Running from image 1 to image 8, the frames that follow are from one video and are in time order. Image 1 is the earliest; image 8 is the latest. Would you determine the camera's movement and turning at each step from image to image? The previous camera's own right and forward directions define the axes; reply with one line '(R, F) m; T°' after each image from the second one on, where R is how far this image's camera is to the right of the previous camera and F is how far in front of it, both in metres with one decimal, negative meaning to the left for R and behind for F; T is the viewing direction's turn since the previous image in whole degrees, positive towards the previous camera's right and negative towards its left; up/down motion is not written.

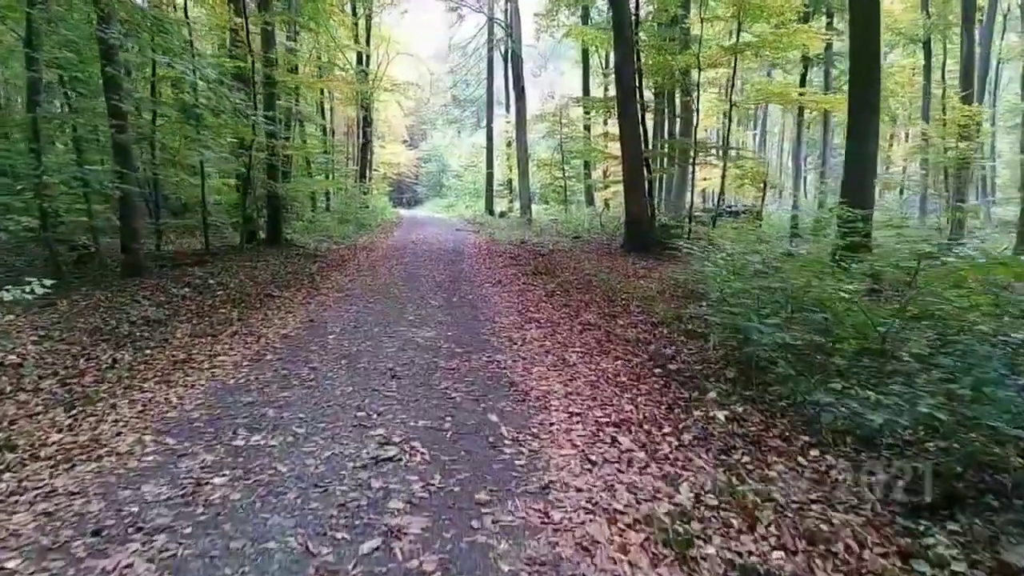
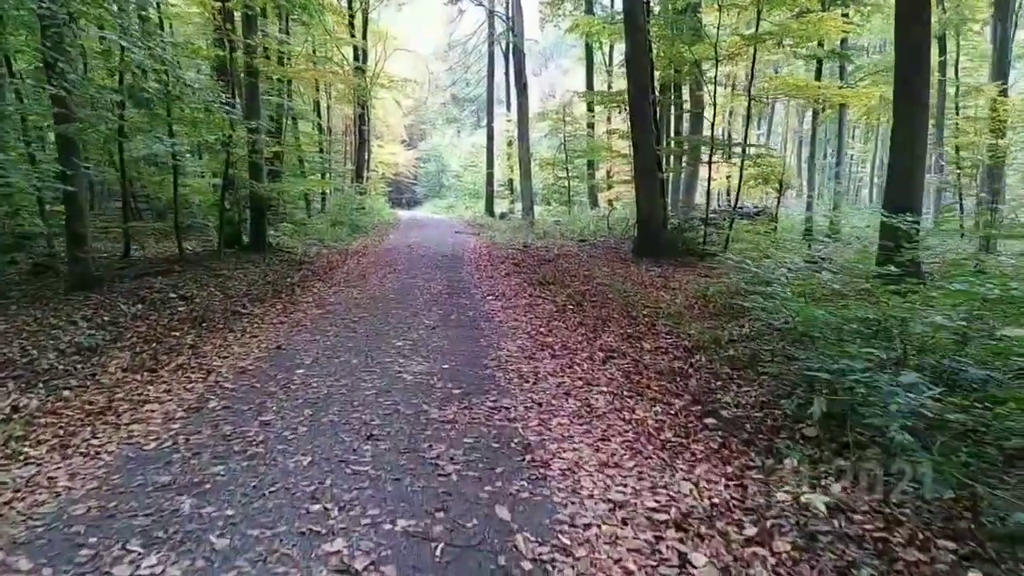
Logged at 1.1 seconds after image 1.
(-0.1, +1.3) m; 0°
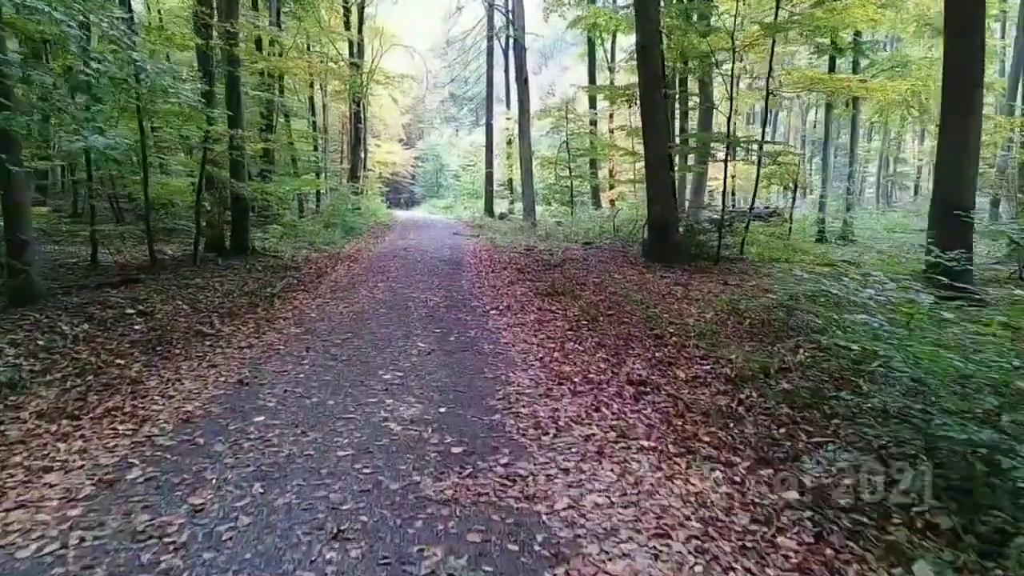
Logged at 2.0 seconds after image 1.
(-0.1, +1.1) m; 0°
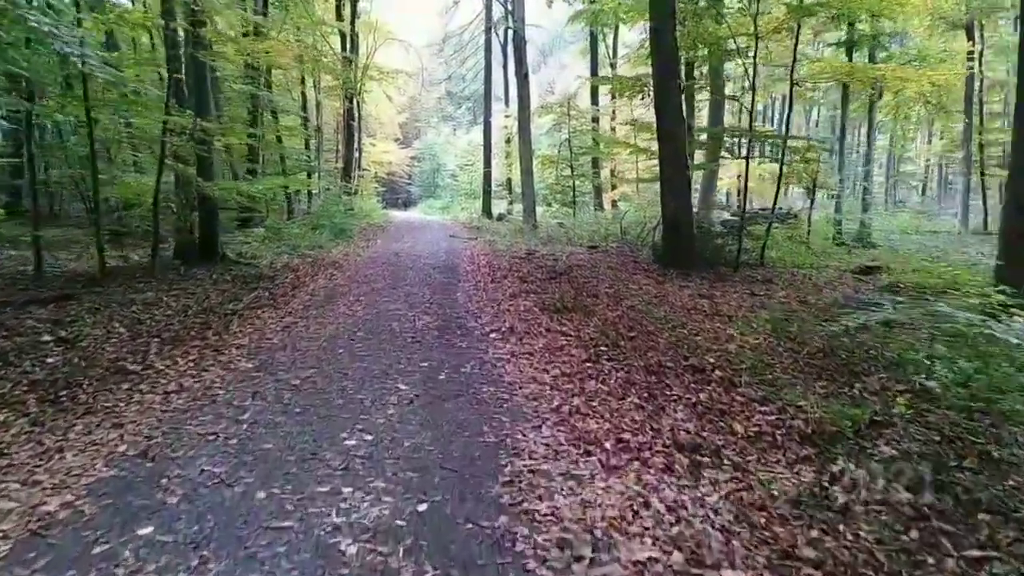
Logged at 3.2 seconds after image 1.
(-0.1, +1.5) m; 0°
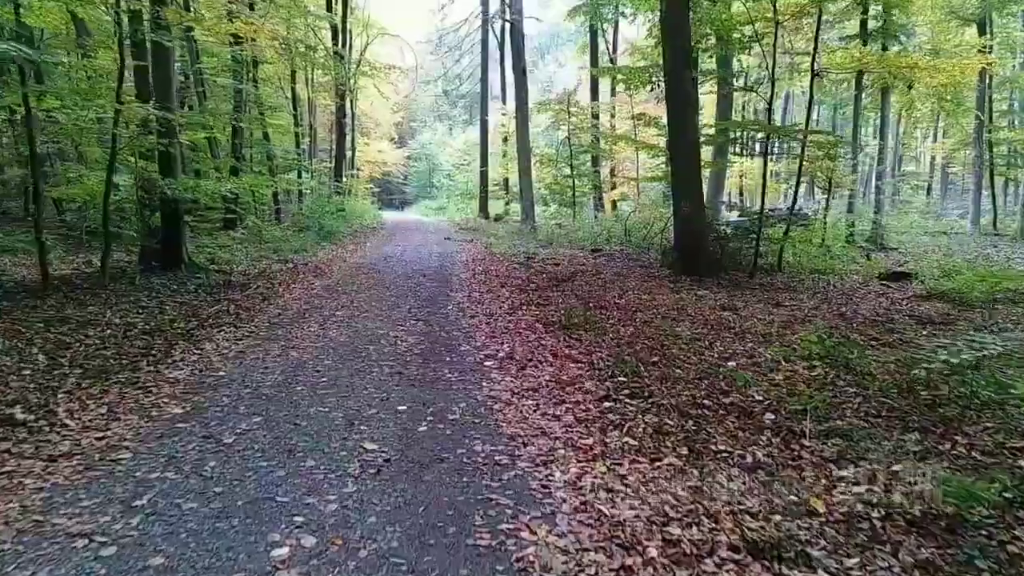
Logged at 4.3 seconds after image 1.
(0.0, +1.2) m; 0°
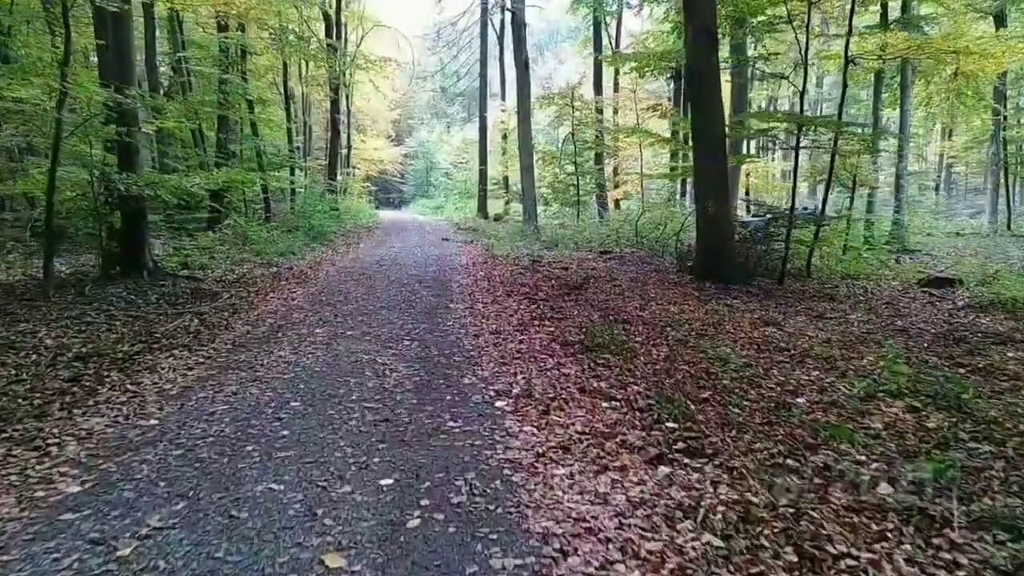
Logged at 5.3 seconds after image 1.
(-0.1, +1.3) m; 0°
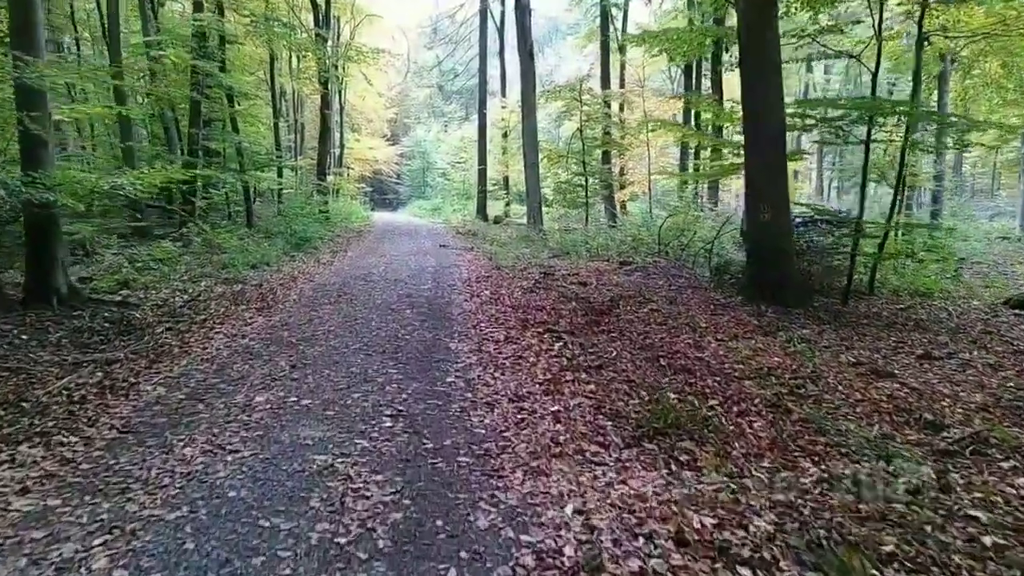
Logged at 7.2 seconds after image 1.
(-0.2, +2.2) m; 0°
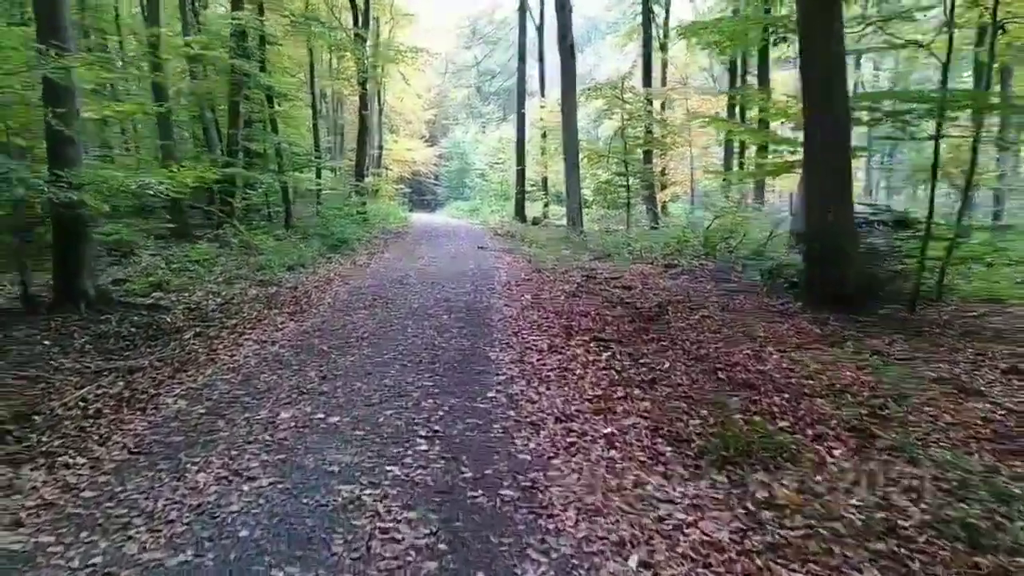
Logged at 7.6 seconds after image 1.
(-0.1, +0.5) m; -3°
